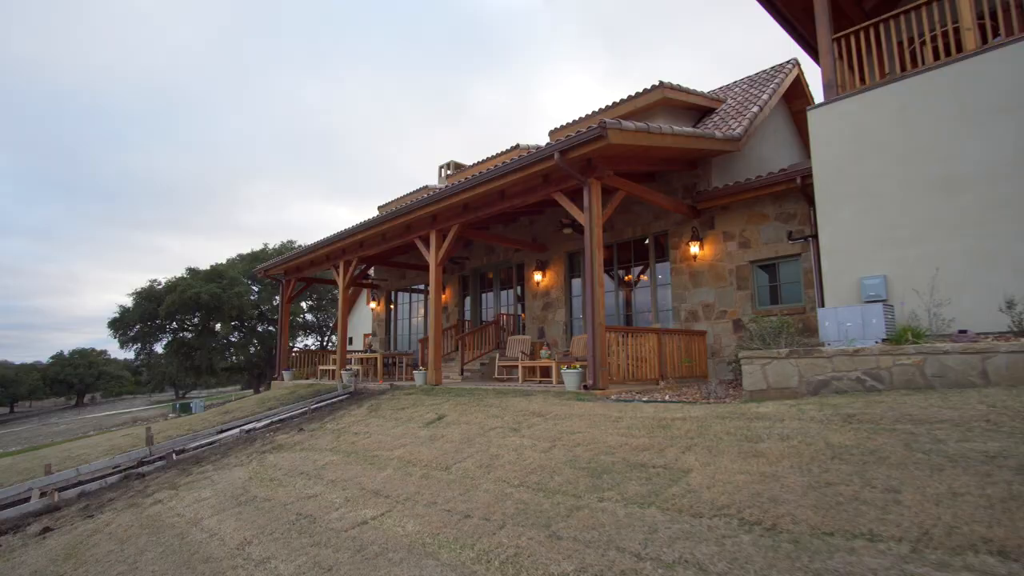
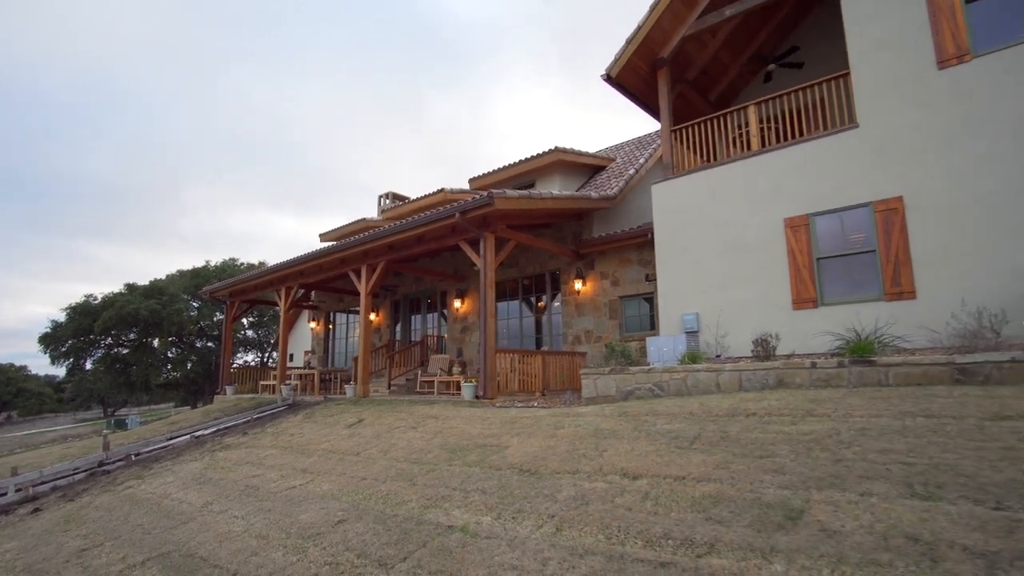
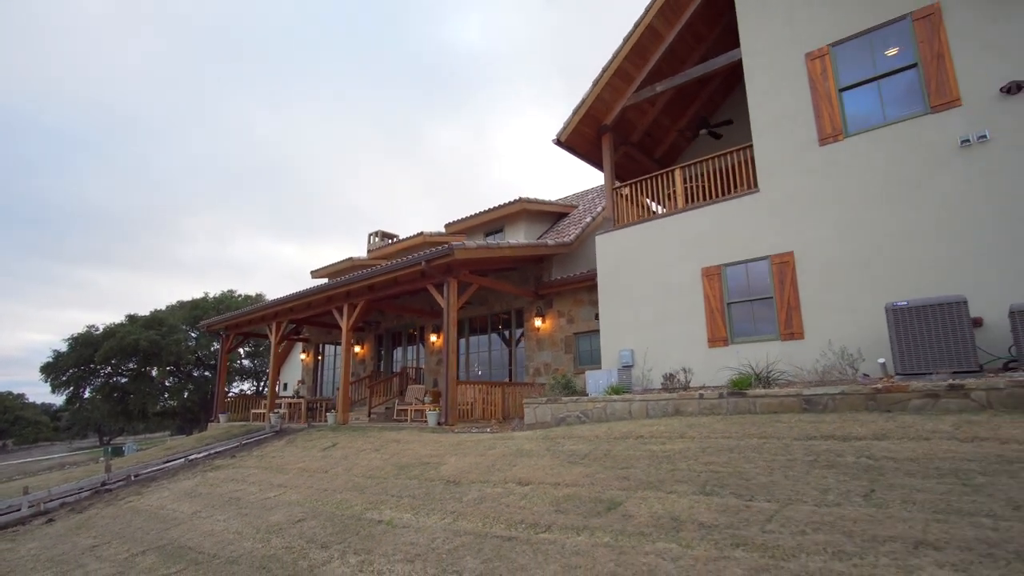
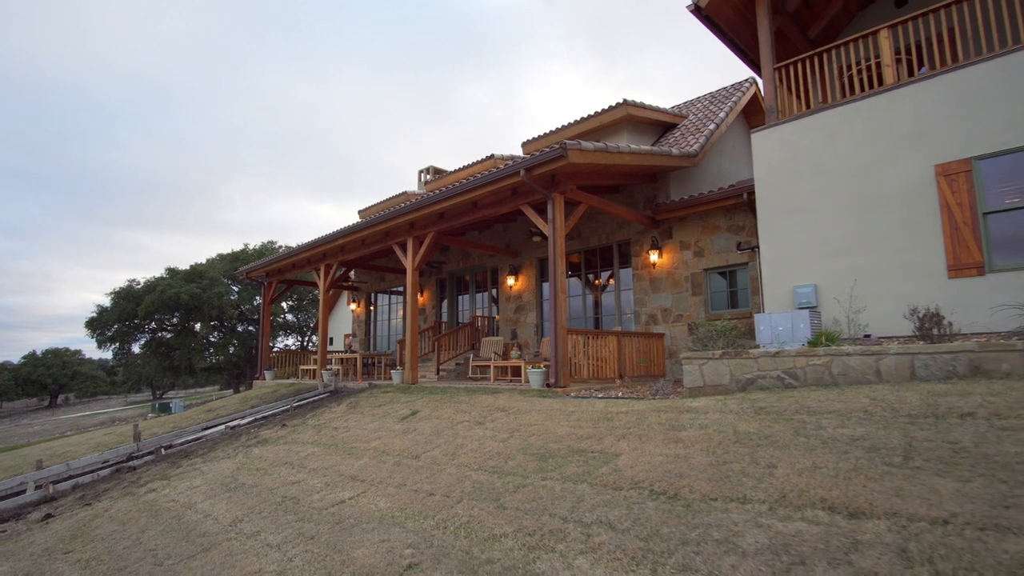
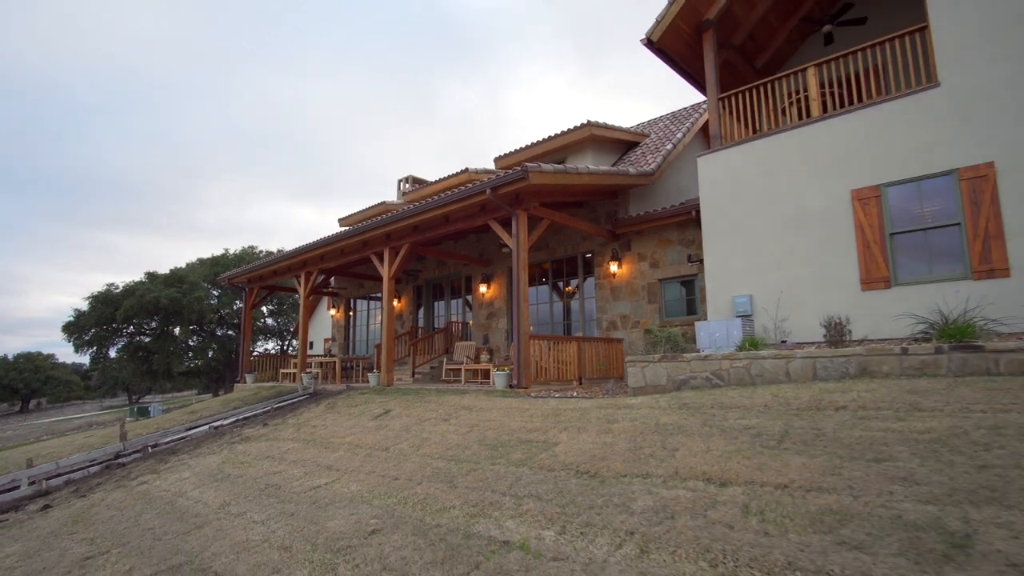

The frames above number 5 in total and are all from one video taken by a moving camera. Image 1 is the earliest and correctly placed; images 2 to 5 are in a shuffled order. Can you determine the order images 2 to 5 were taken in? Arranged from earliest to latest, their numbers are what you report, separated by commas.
4, 5, 2, 3
